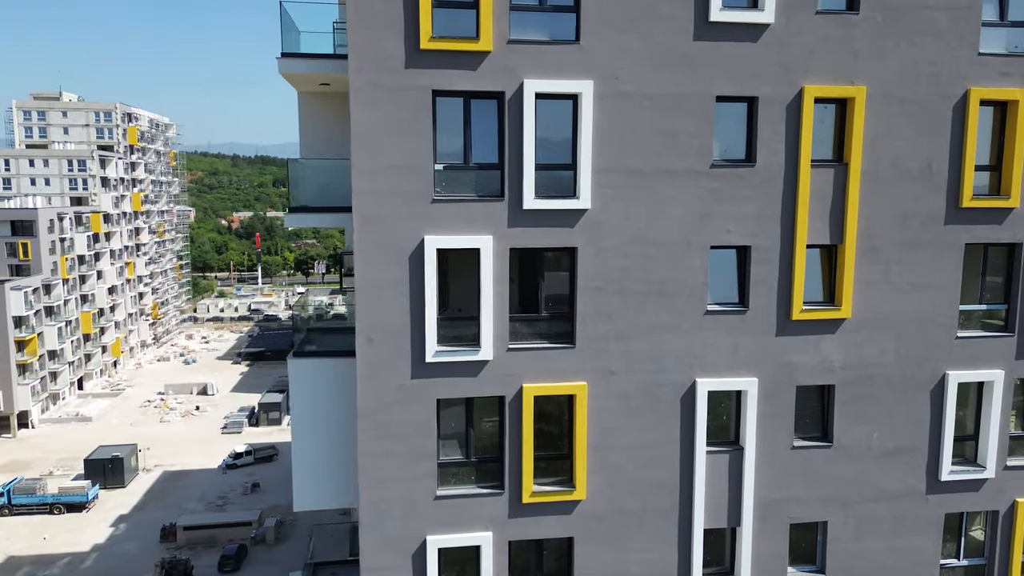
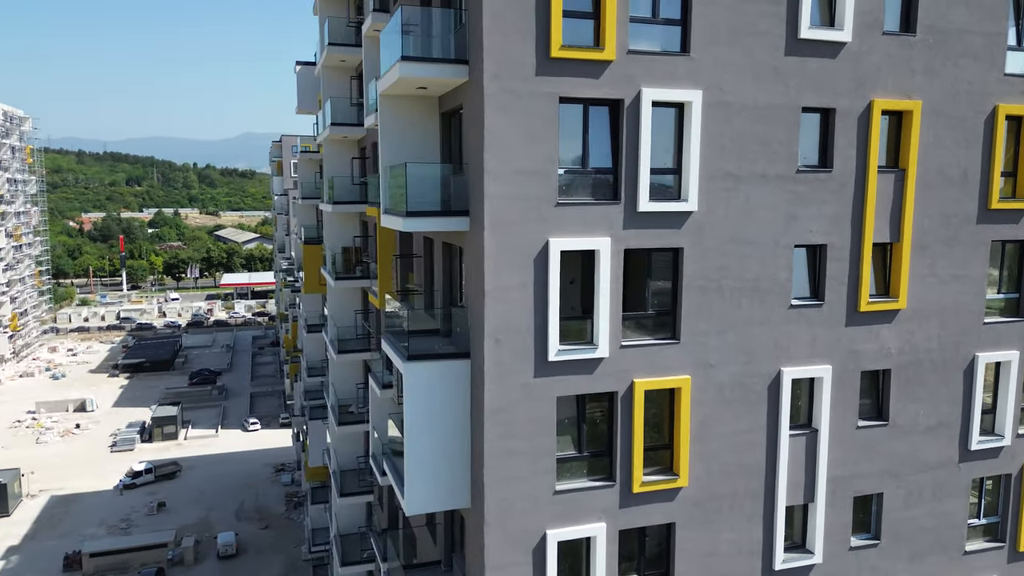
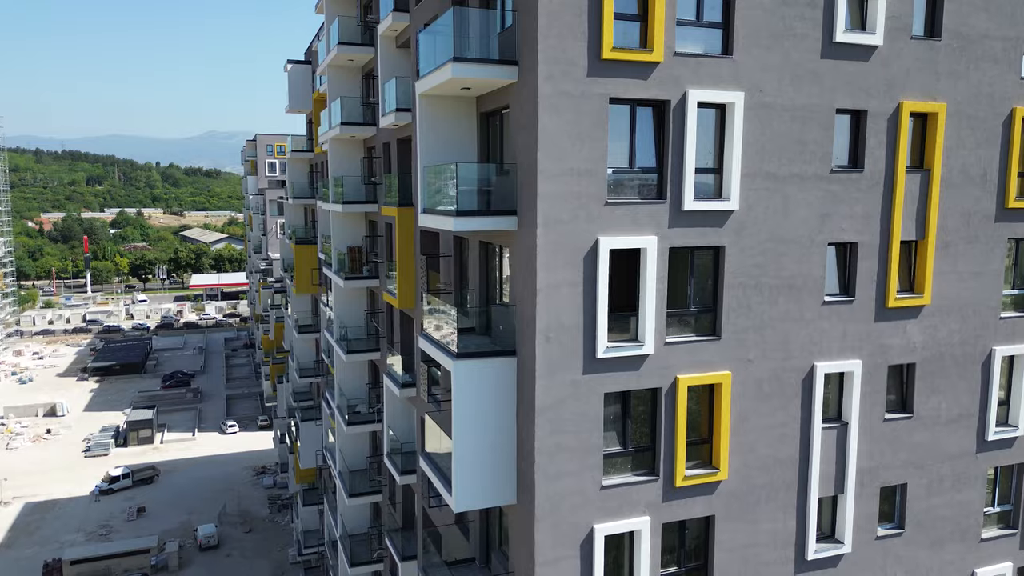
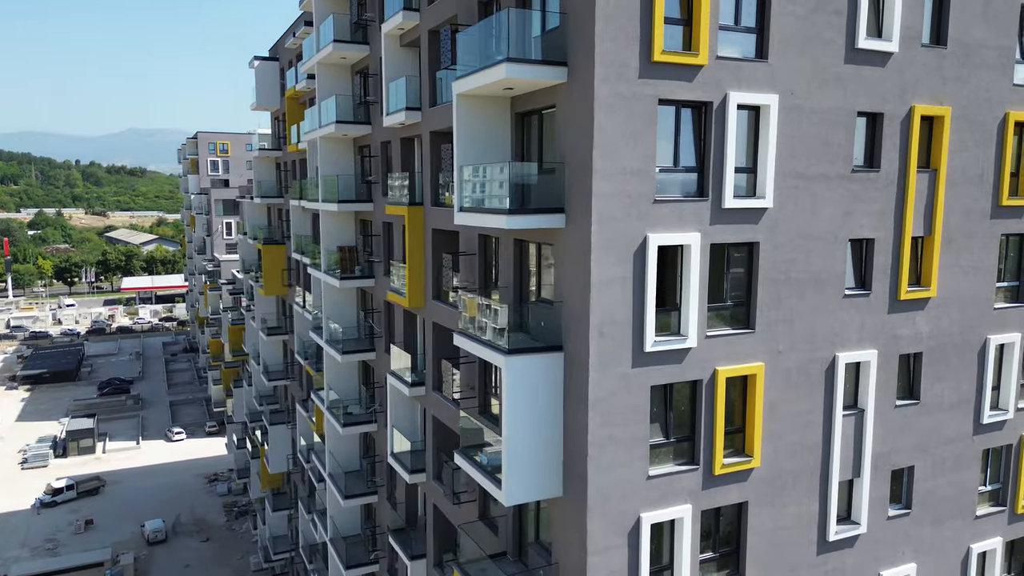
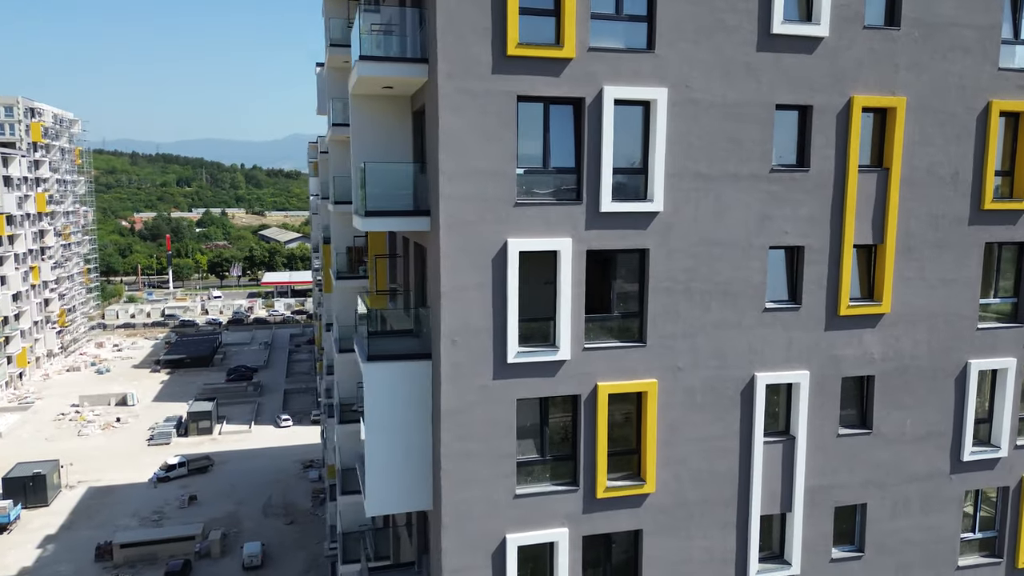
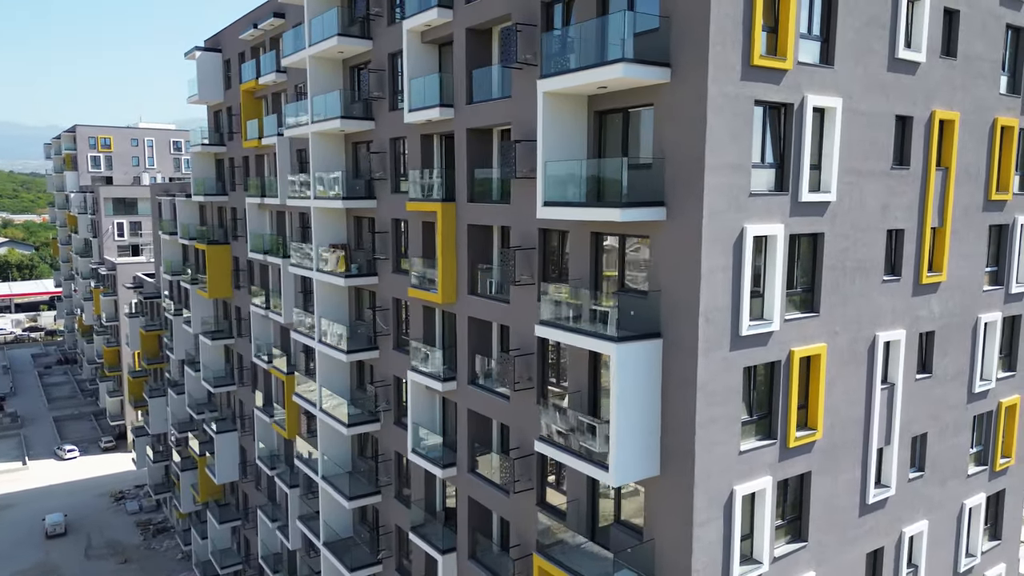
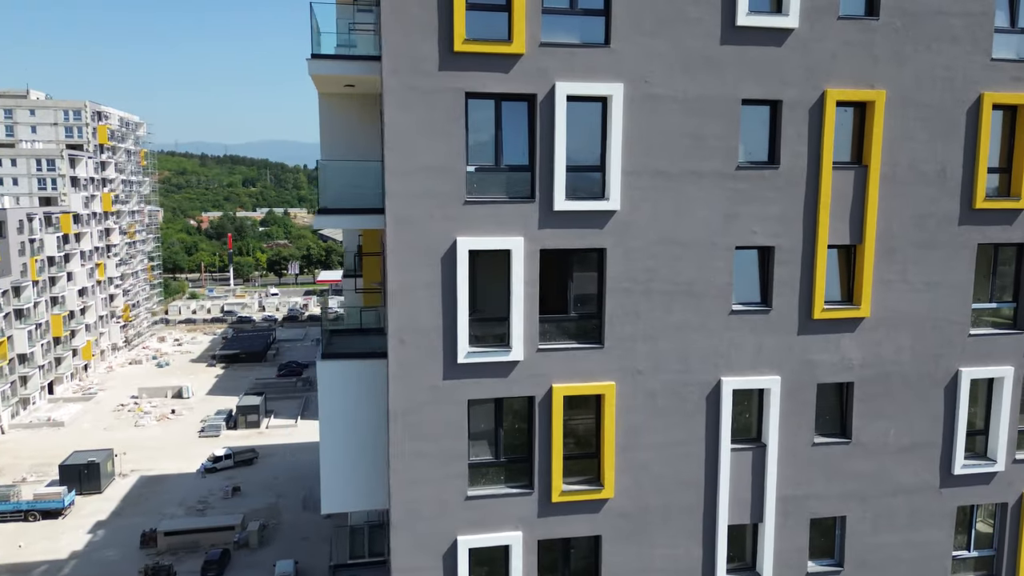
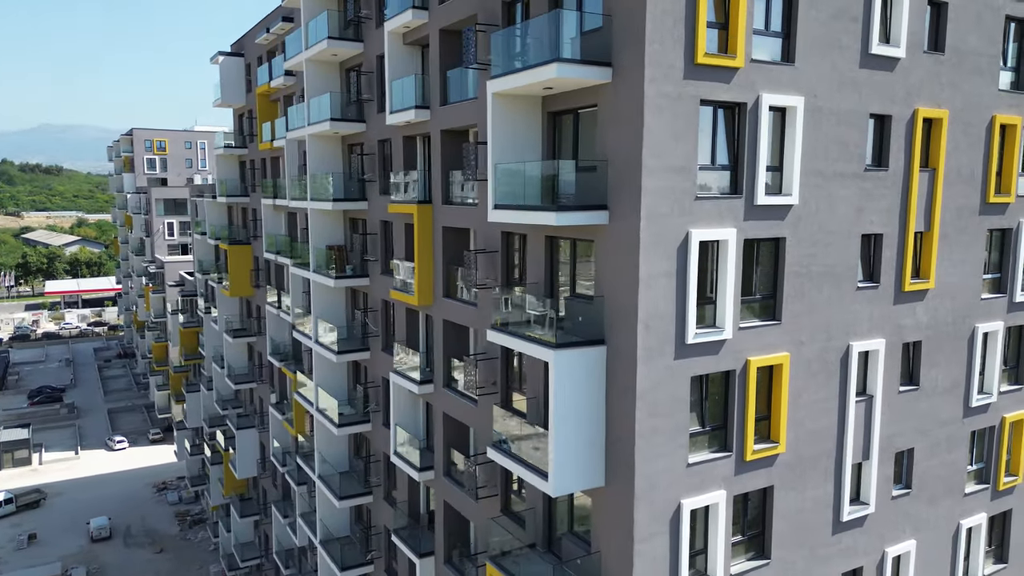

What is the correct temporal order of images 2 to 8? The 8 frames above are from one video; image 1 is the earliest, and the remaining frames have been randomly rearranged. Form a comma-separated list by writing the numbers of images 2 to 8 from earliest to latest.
7, 5, 2, 3, 4, 8, 6
